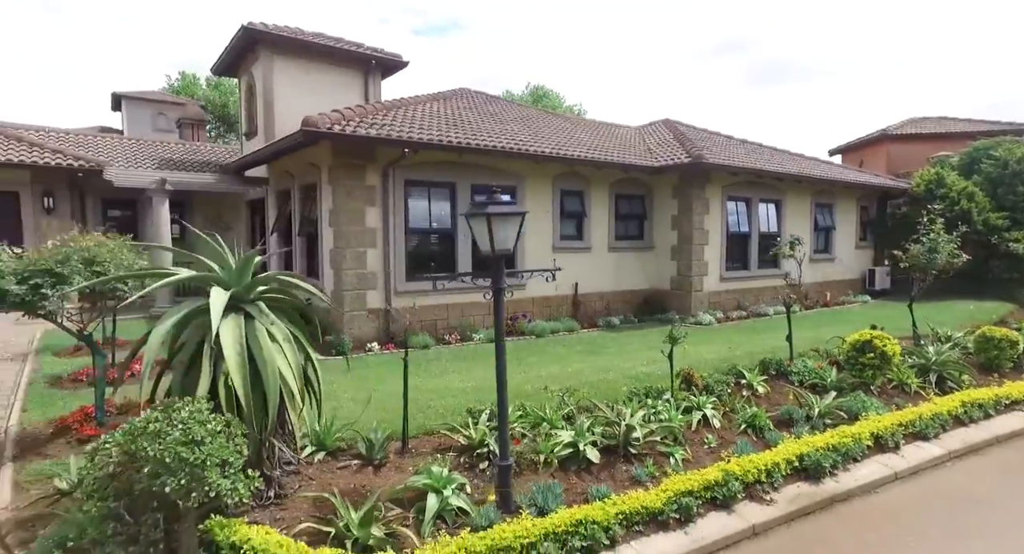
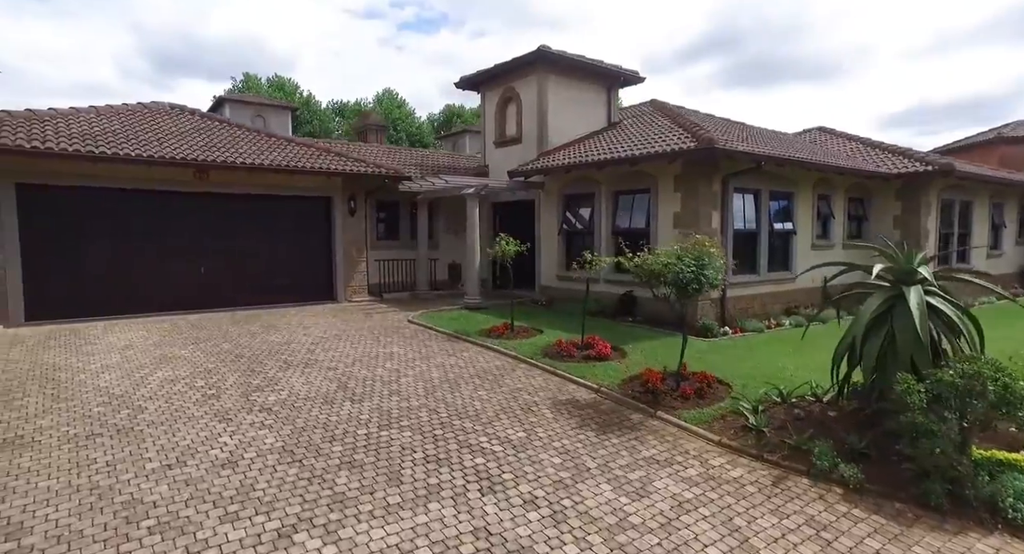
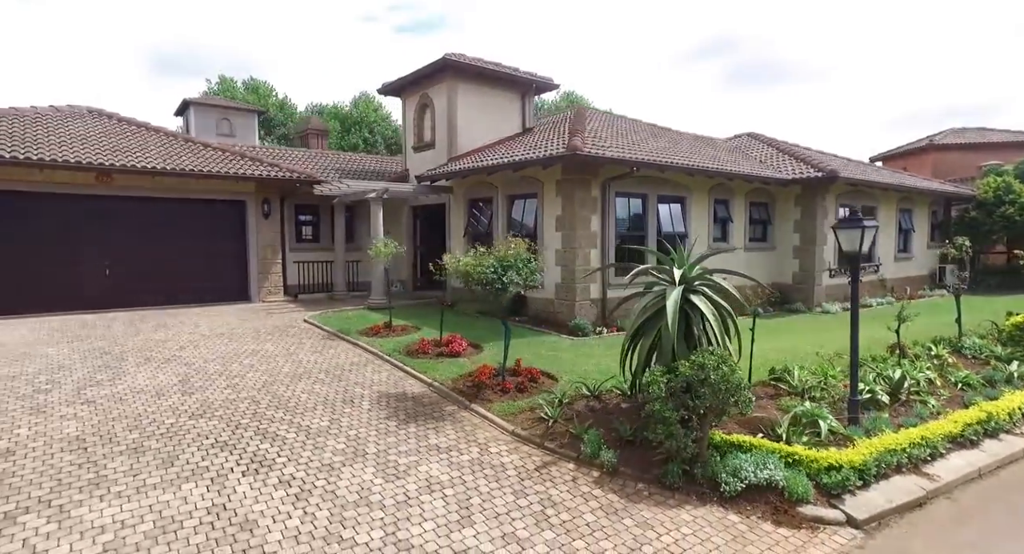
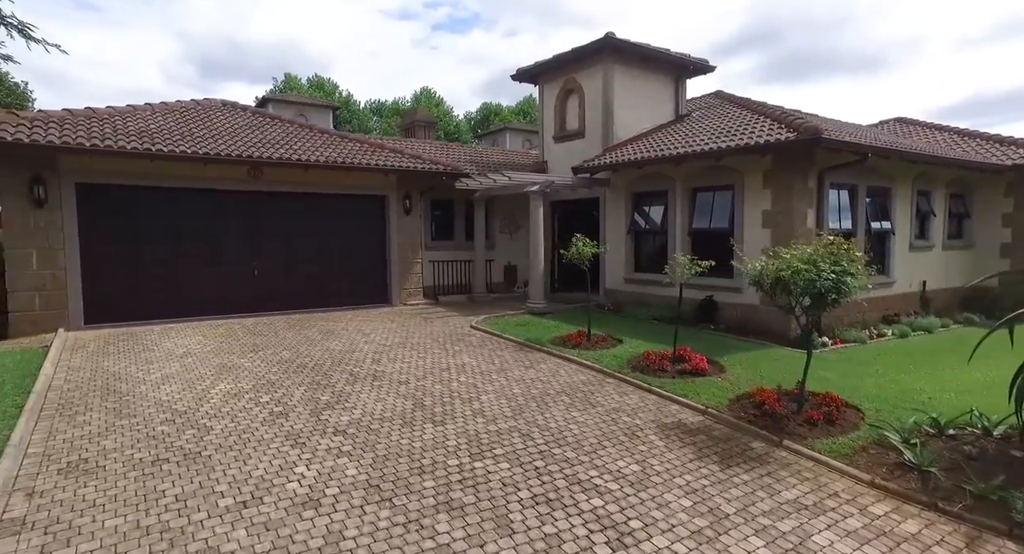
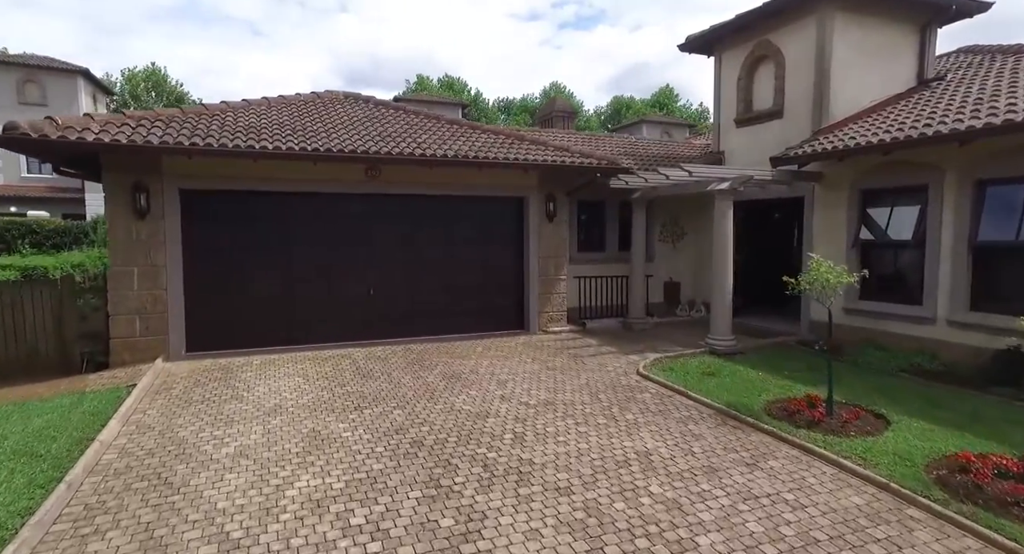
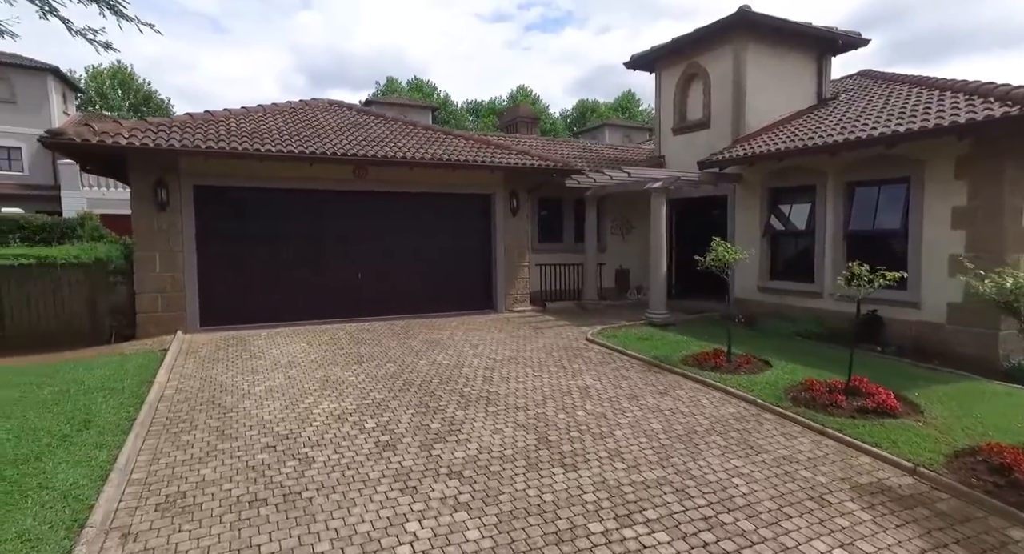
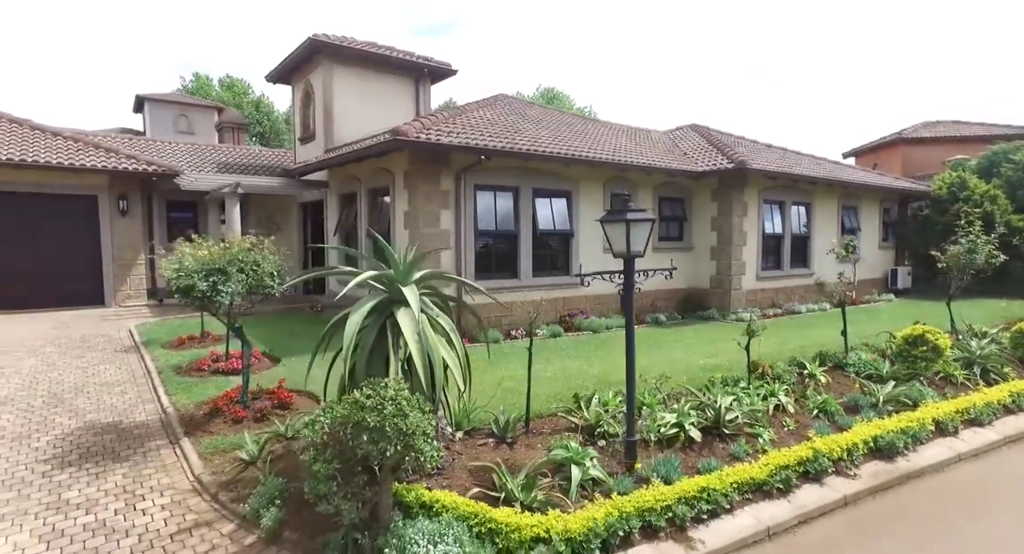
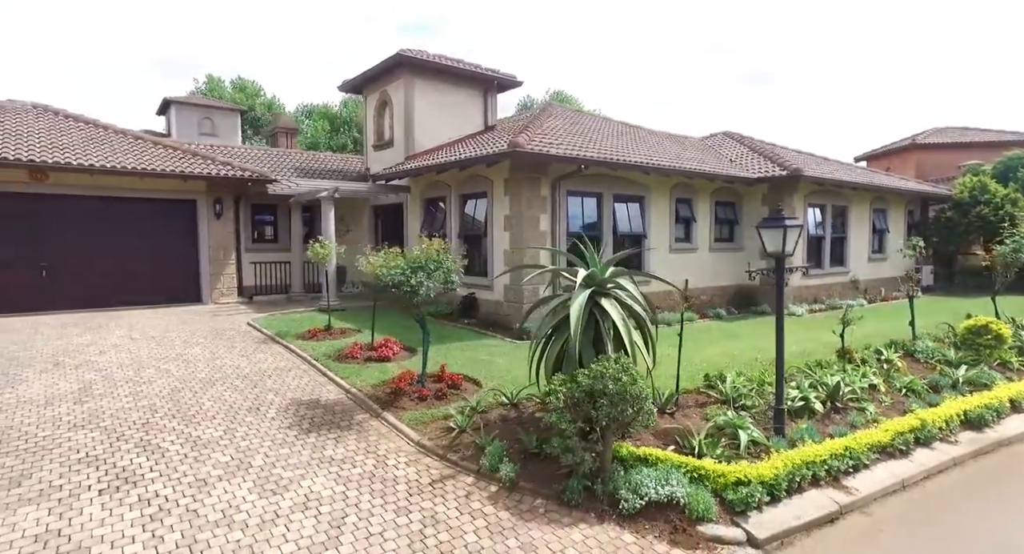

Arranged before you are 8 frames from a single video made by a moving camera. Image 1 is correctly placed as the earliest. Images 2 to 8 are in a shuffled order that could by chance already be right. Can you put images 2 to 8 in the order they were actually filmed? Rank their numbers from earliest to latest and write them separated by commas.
7, 8, 3, 2, 4, 6, 5
